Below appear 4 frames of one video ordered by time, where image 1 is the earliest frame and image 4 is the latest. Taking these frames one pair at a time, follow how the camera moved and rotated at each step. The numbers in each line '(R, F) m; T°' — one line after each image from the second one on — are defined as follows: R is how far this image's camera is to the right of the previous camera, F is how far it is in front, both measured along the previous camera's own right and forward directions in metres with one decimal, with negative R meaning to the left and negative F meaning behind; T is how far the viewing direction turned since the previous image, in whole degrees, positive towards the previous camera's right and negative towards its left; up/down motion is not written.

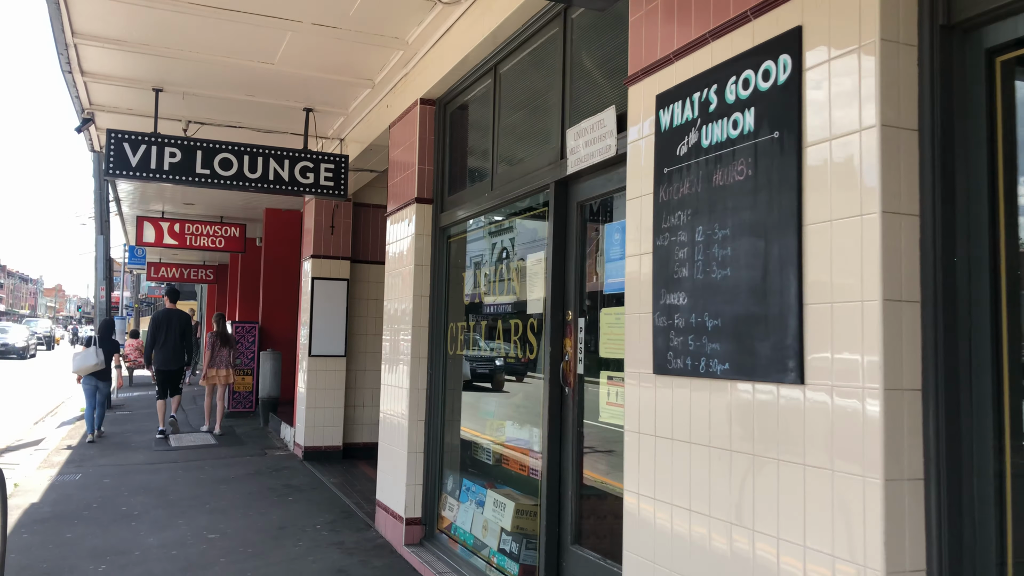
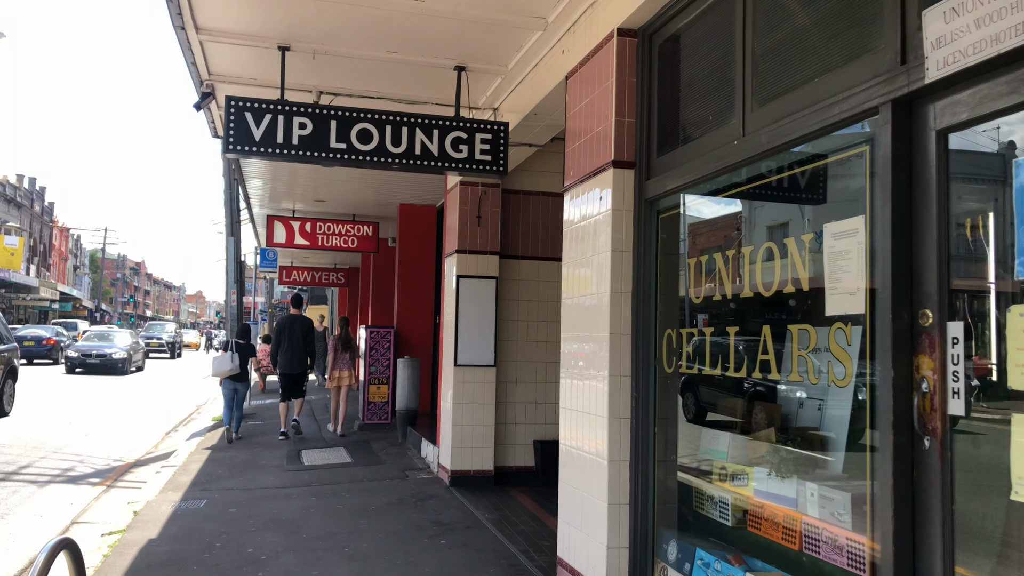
(-0.5, +1.3) m; -8°
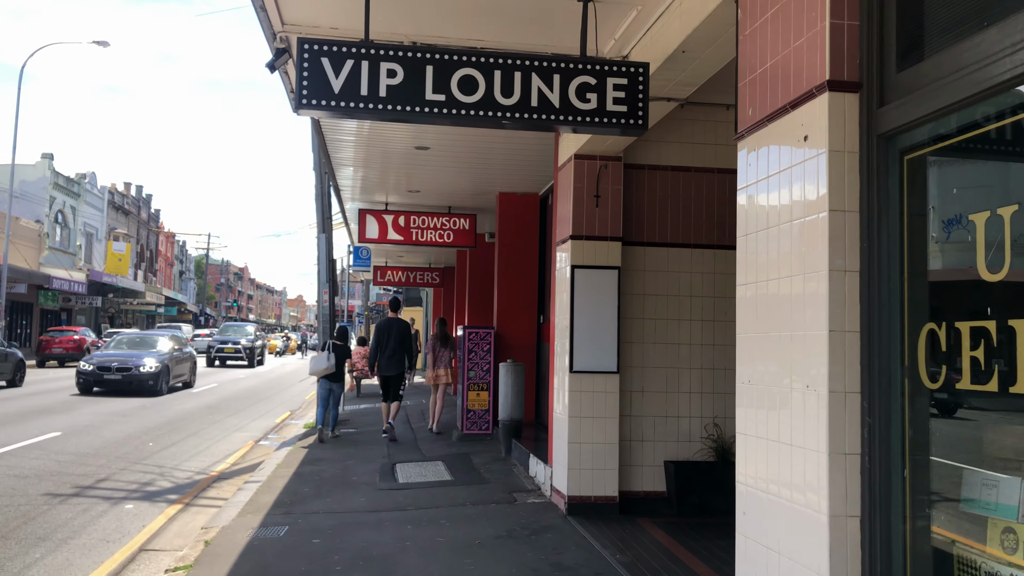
(-0.3, +1.2) m; -6°
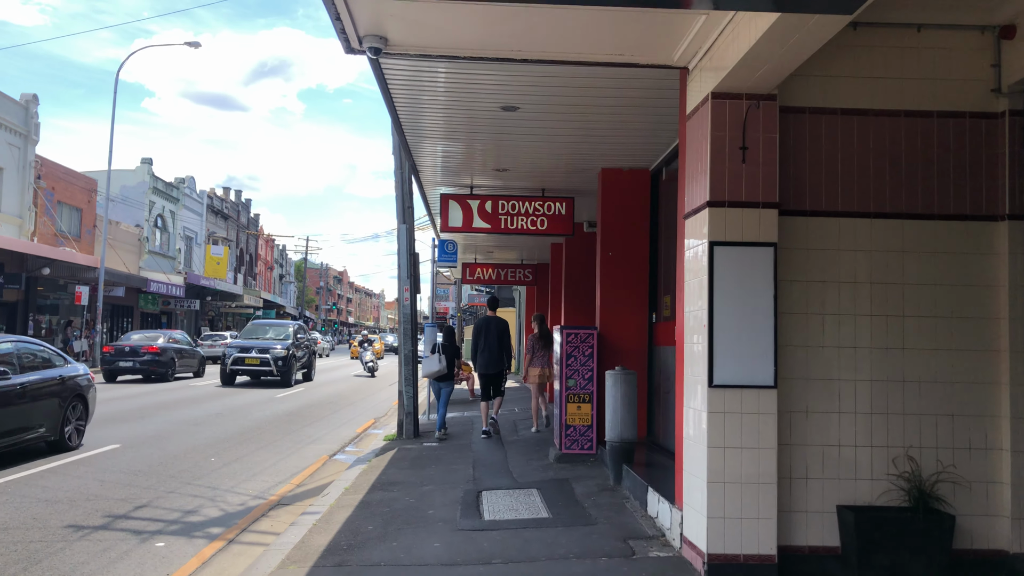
(-0.1, +1.6) m; -6°
